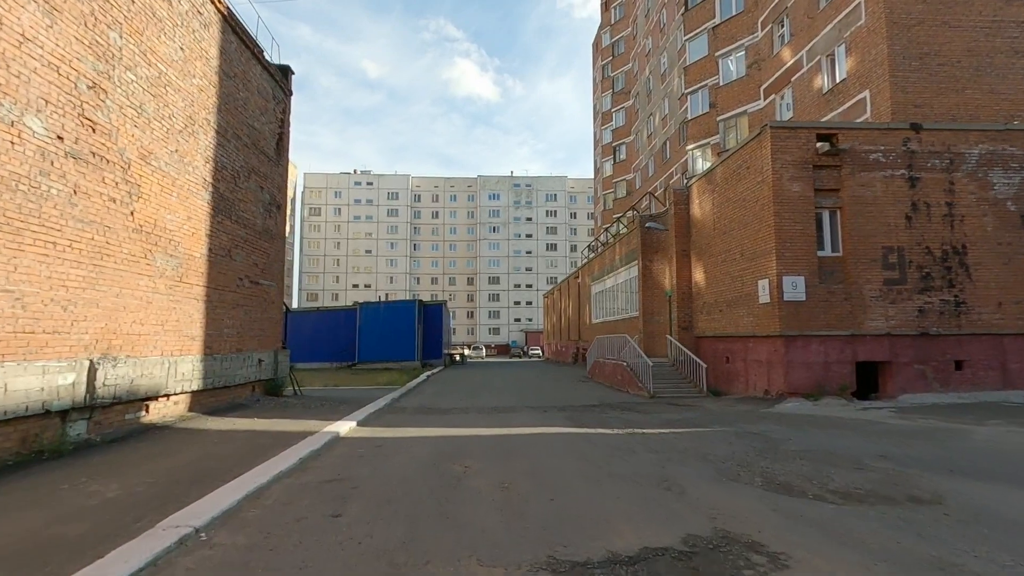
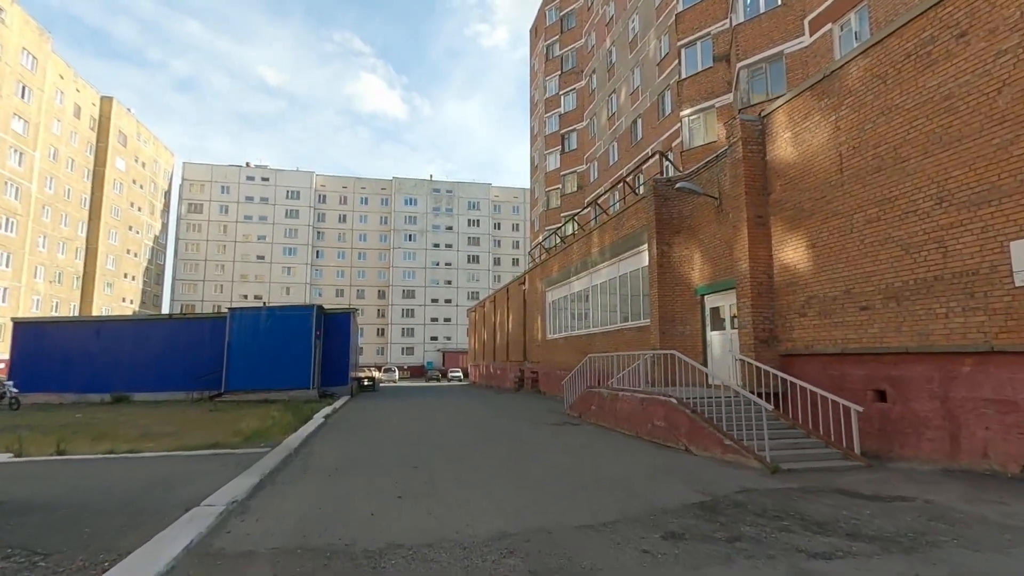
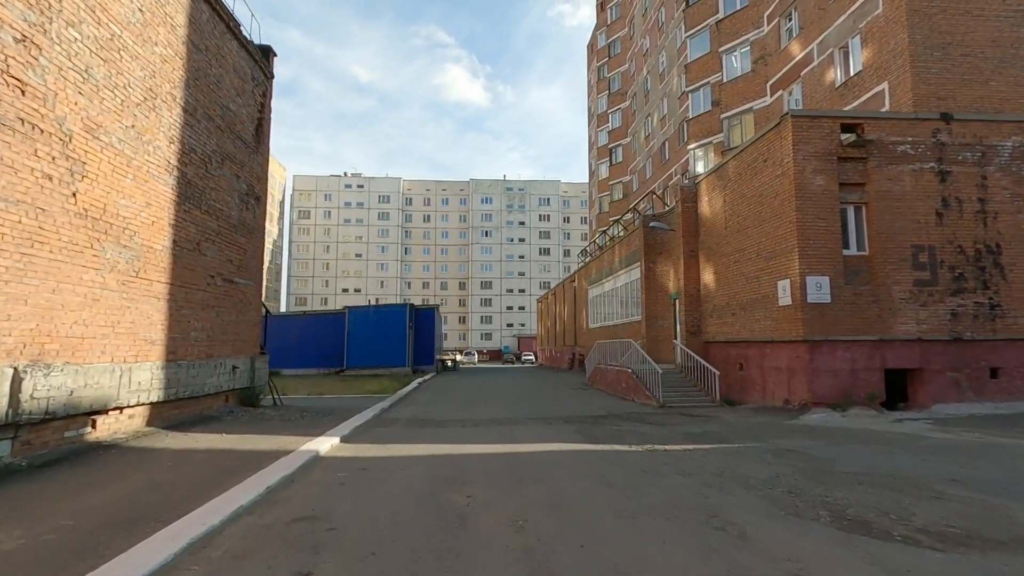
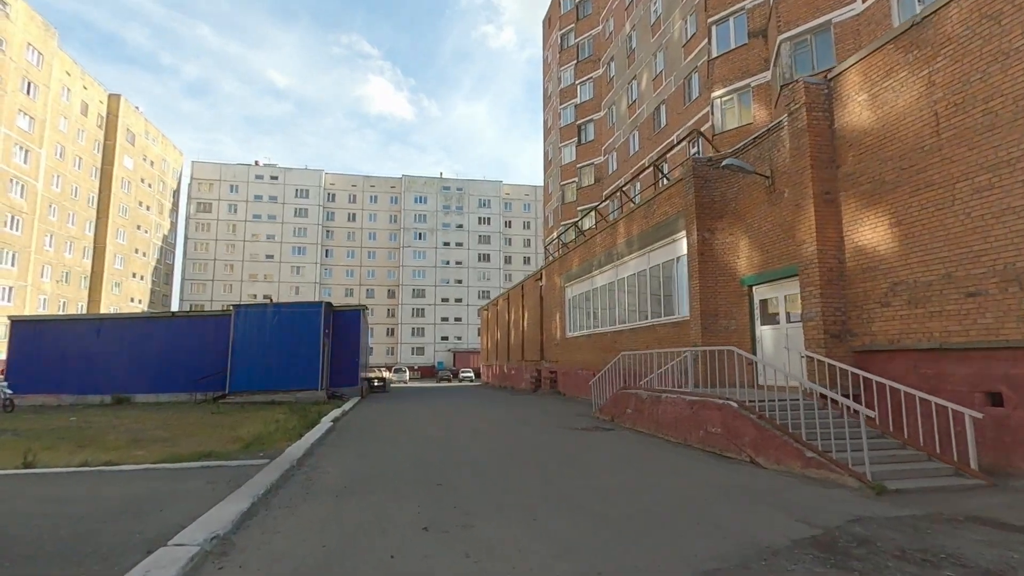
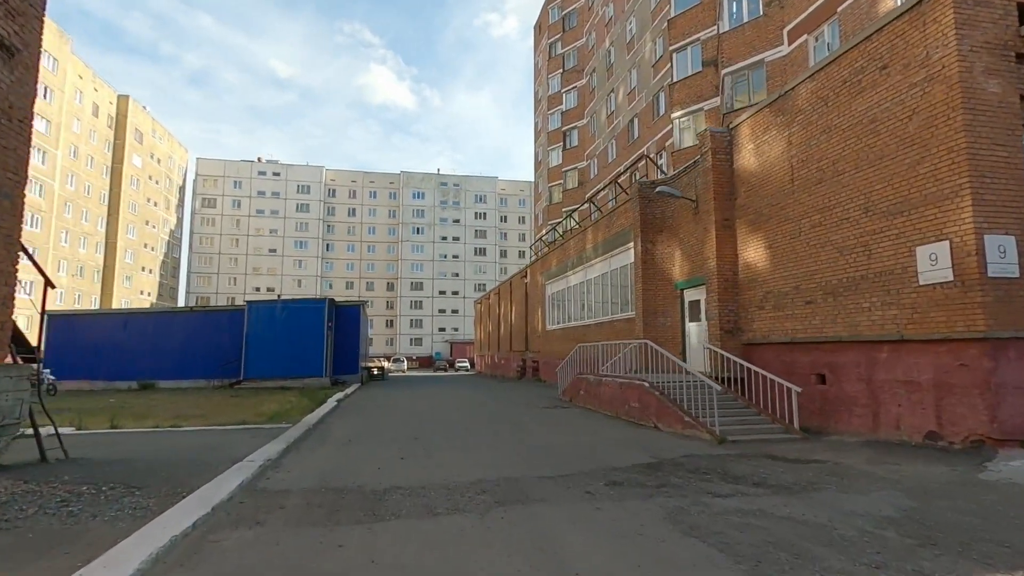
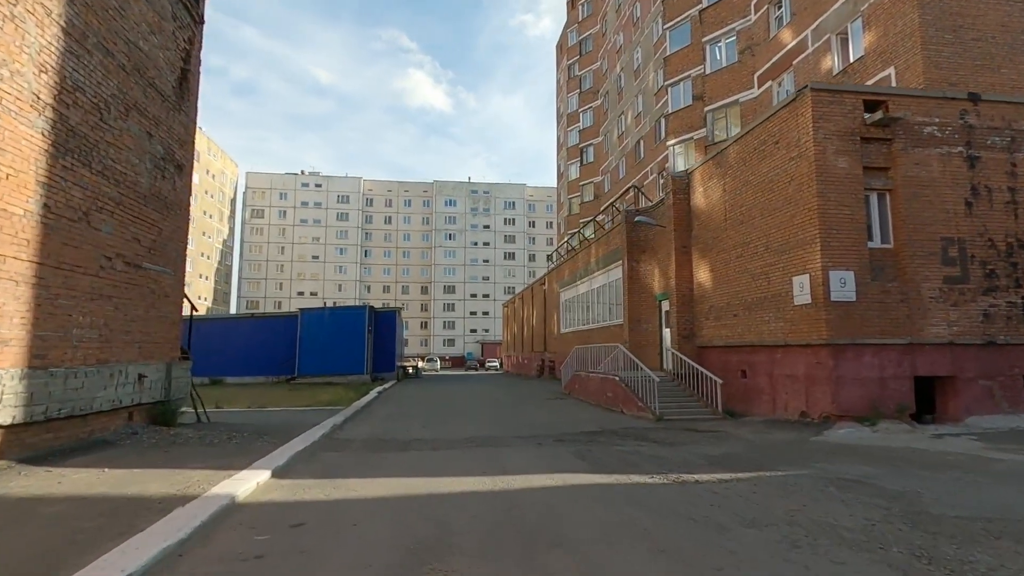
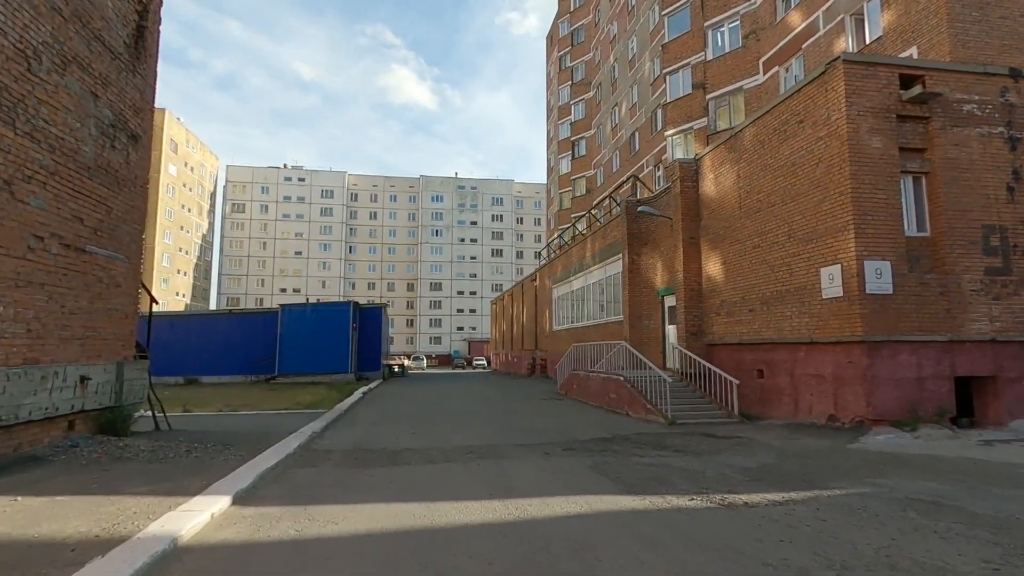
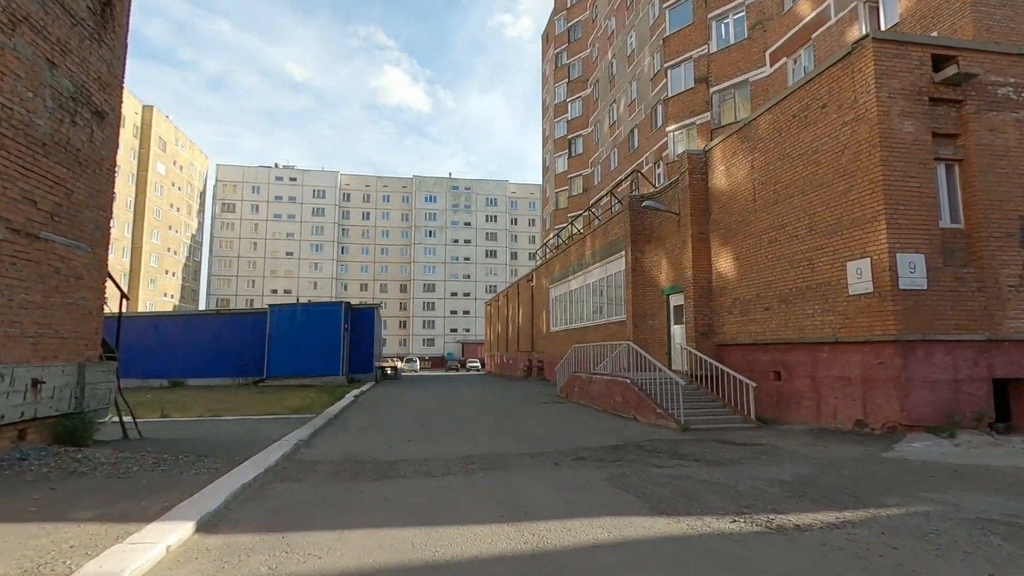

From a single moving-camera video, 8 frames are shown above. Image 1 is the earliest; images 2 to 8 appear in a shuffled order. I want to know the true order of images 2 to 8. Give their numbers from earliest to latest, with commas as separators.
3, 6, 7, 8, 5, 2, 4
